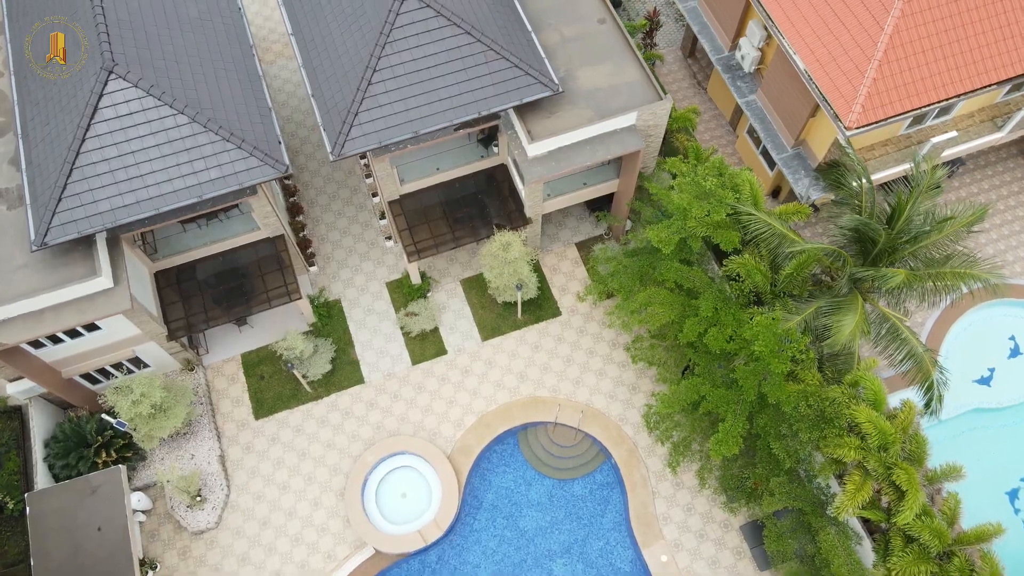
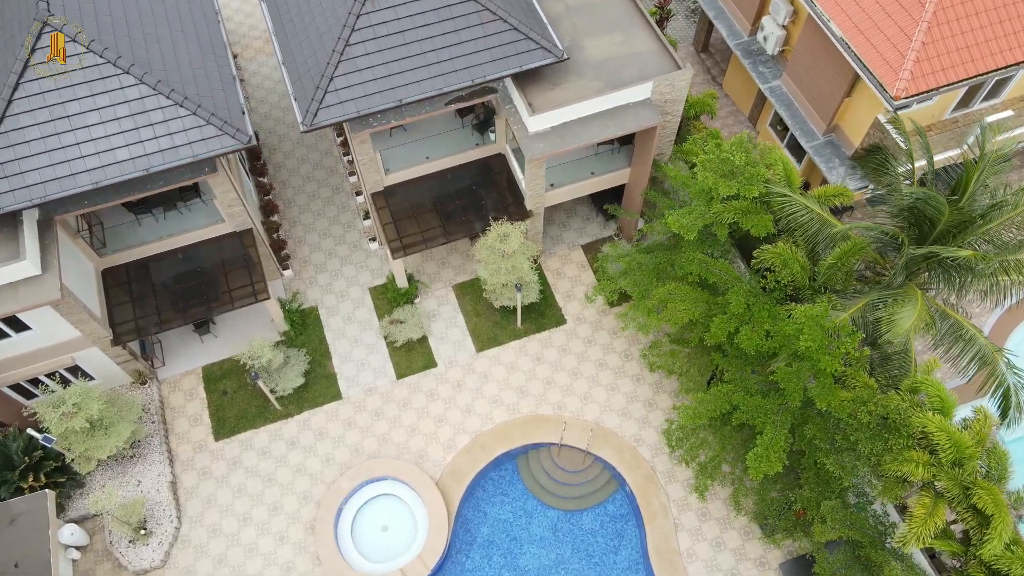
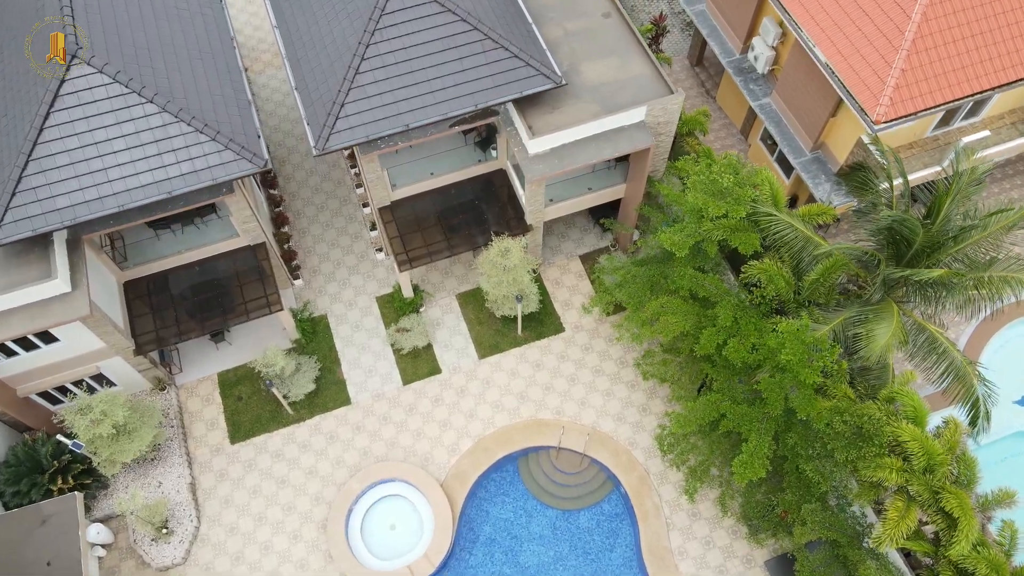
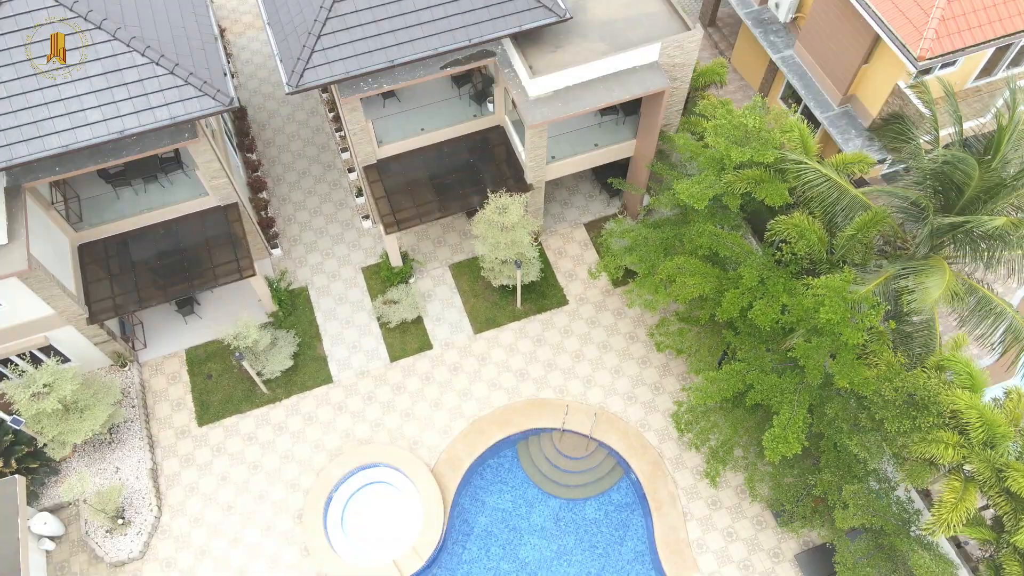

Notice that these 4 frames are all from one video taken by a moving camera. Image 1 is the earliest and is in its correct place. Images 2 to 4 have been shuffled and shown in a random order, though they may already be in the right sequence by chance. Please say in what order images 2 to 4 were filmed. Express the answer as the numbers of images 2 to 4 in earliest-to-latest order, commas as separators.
3, 2, 4
